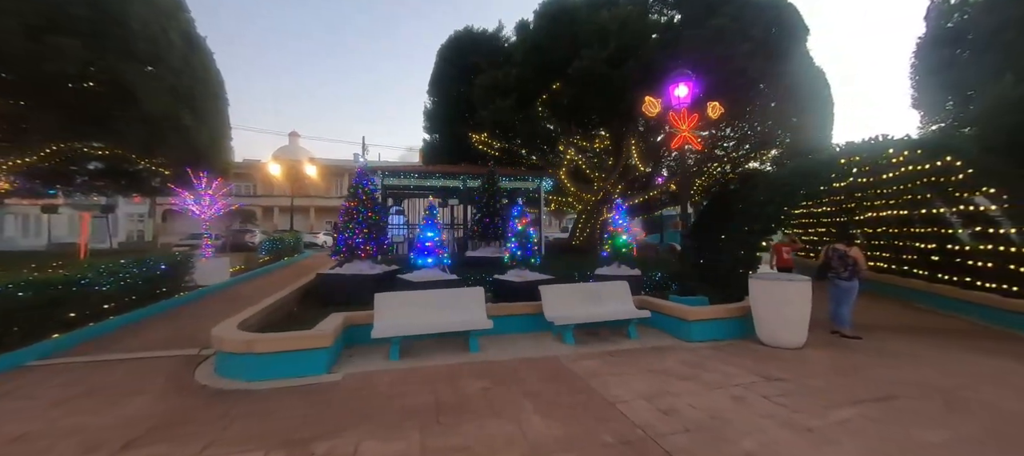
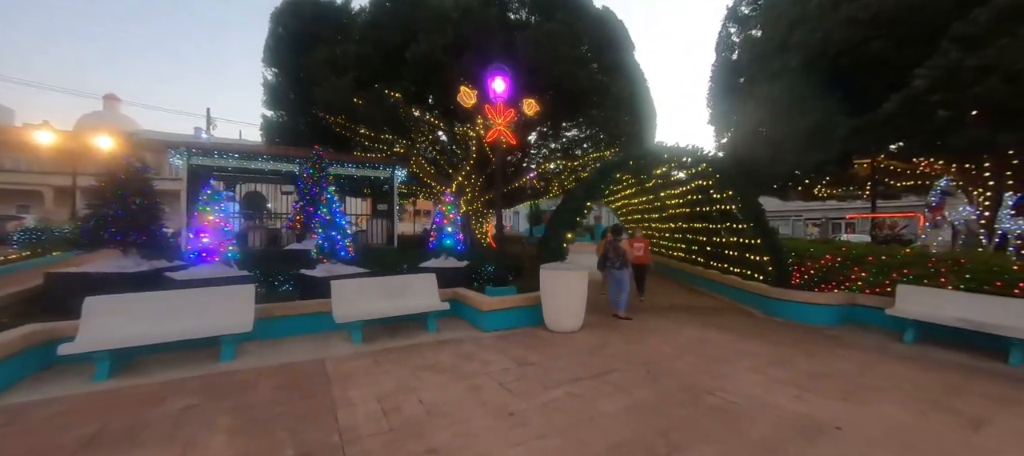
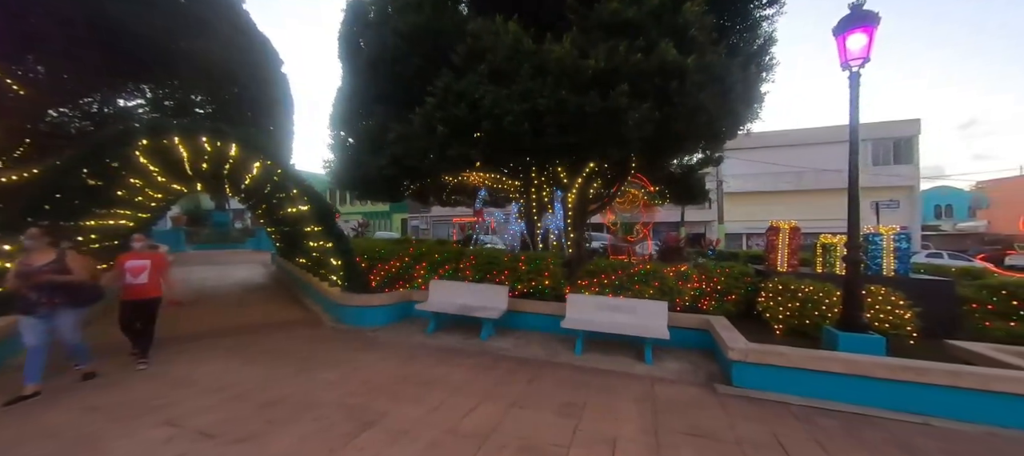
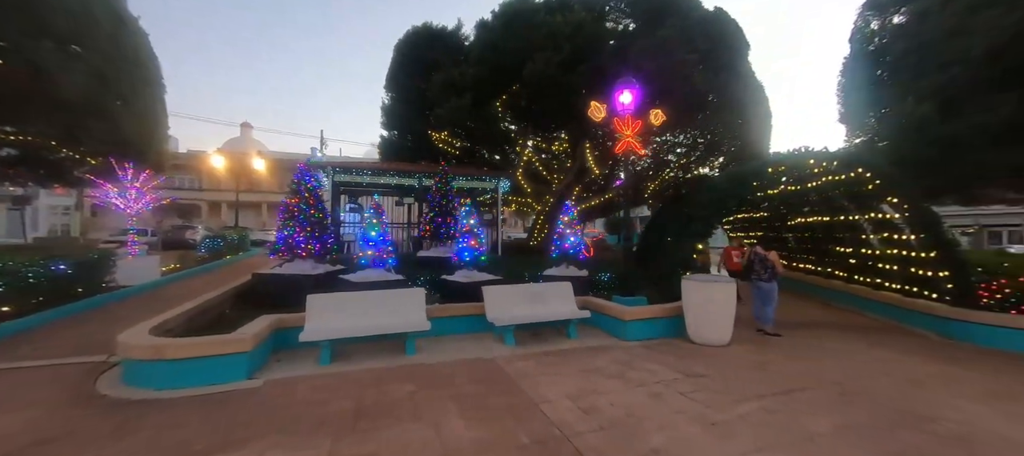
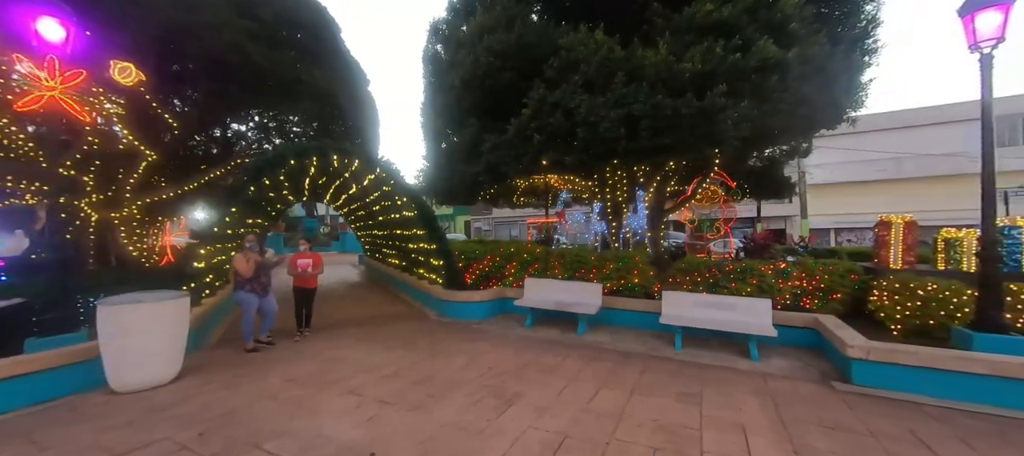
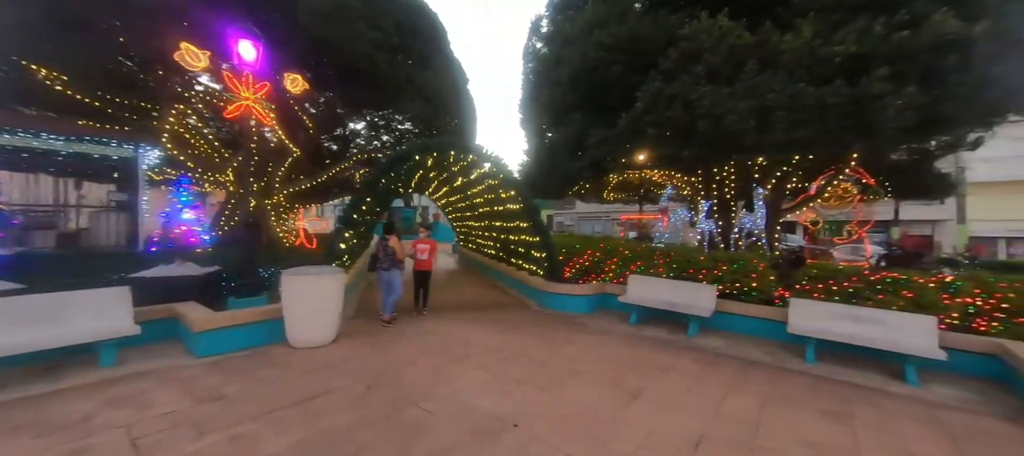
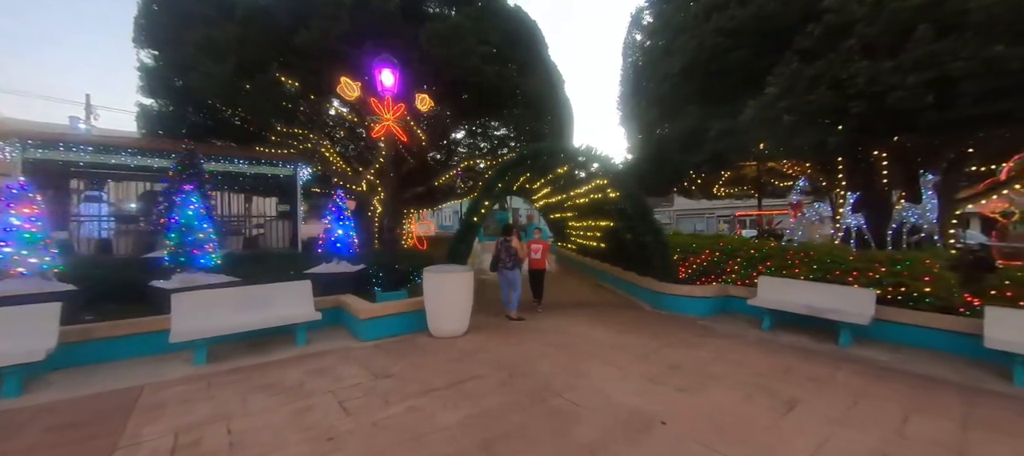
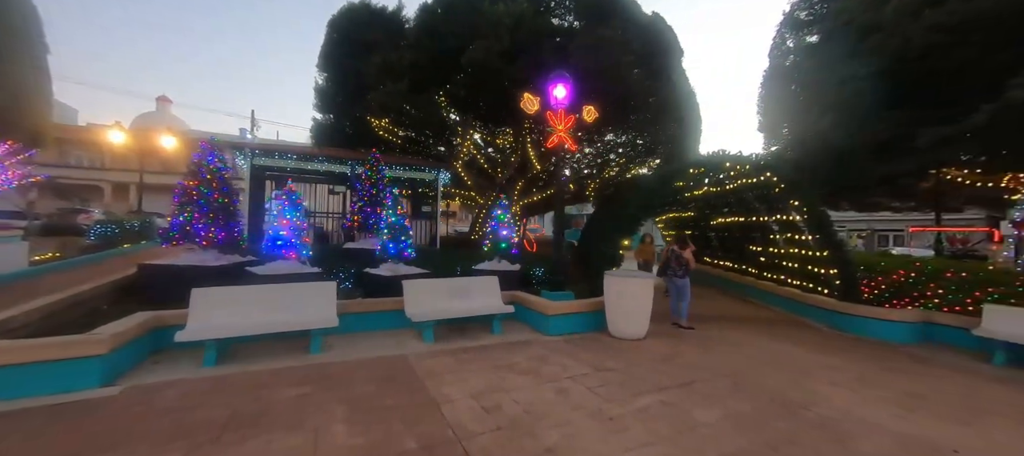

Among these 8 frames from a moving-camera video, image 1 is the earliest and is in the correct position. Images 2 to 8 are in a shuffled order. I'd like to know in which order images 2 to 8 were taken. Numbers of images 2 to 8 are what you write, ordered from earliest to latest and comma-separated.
4, 8, 2, 7, 6, 5, 3
